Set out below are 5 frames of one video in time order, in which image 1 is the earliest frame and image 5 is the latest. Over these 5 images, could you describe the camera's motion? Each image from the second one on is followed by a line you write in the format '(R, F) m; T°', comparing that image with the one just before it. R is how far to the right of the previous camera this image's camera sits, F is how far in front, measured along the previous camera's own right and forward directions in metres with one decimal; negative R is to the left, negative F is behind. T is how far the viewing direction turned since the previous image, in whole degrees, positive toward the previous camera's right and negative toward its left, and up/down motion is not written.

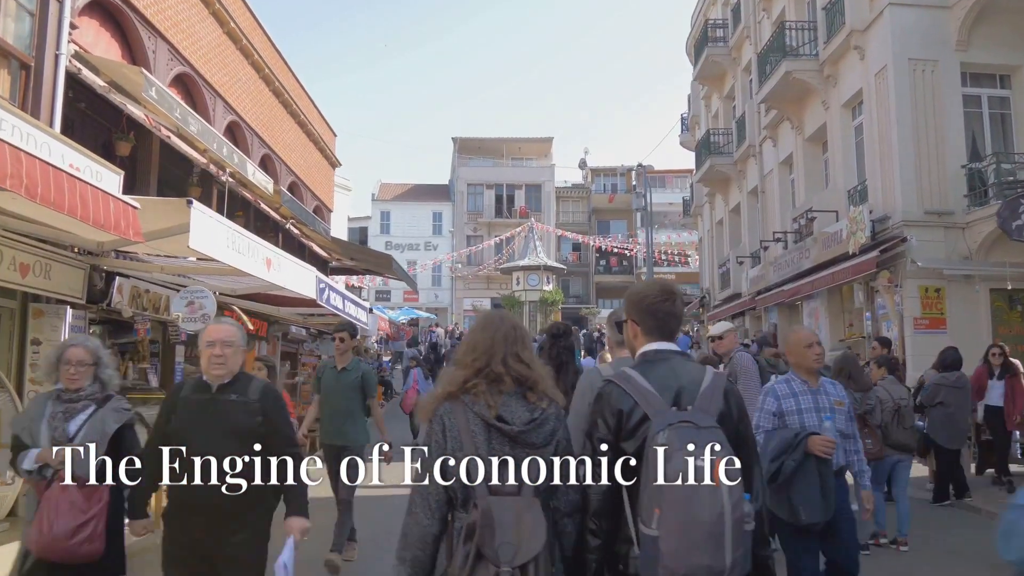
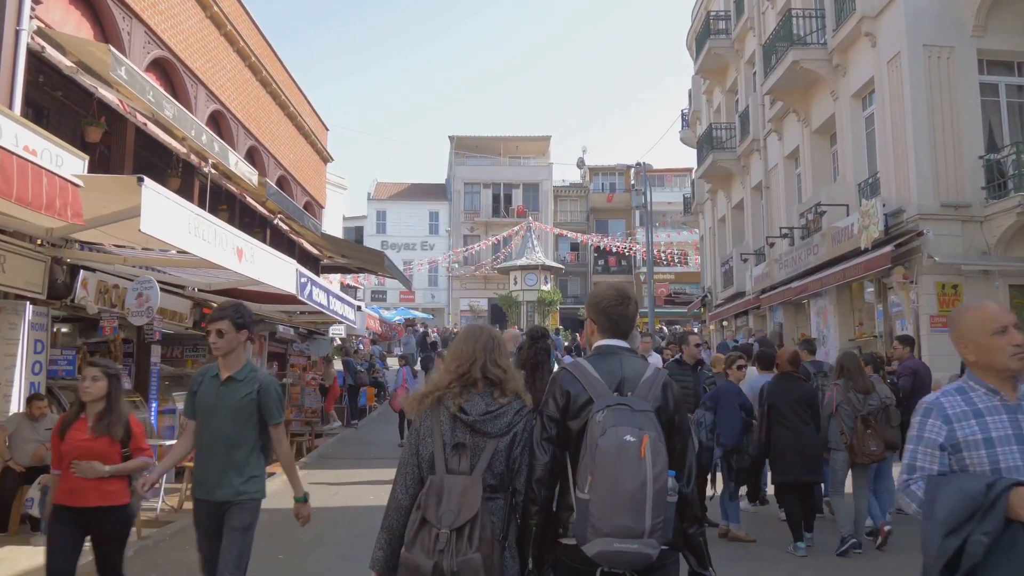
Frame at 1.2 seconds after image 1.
(0.0, +0.7) m; 0°
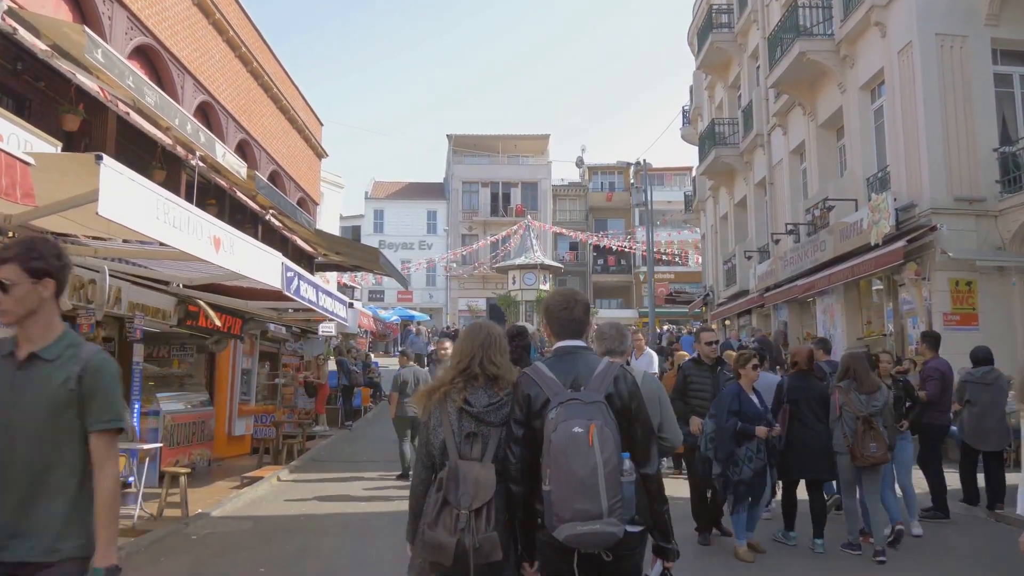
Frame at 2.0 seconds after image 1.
(0.0, +0.5) m; 0°
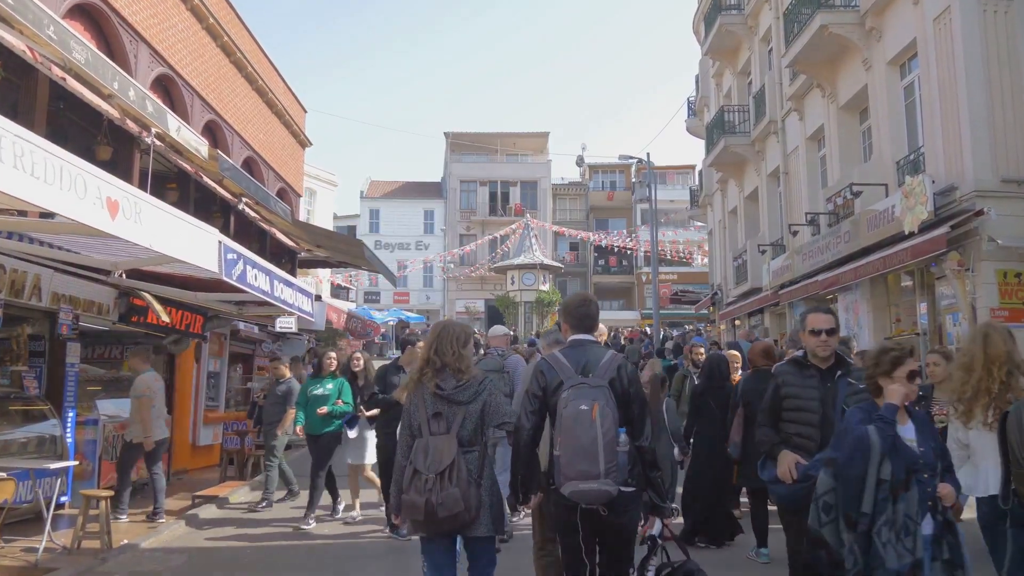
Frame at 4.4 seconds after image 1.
(+0.1, +1.4) m; 0°
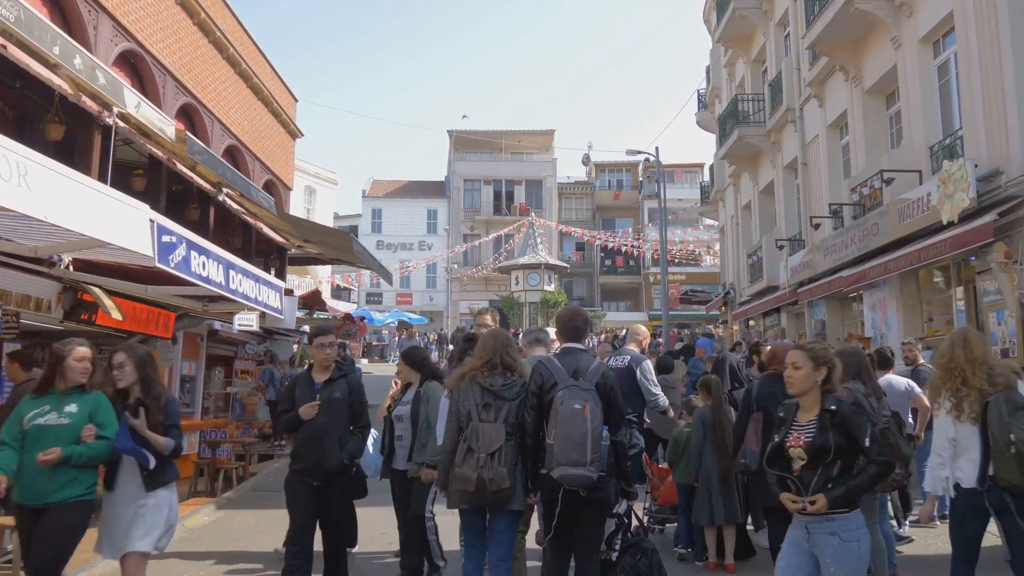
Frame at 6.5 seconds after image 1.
(+0.1, +1.1) m; 0°
